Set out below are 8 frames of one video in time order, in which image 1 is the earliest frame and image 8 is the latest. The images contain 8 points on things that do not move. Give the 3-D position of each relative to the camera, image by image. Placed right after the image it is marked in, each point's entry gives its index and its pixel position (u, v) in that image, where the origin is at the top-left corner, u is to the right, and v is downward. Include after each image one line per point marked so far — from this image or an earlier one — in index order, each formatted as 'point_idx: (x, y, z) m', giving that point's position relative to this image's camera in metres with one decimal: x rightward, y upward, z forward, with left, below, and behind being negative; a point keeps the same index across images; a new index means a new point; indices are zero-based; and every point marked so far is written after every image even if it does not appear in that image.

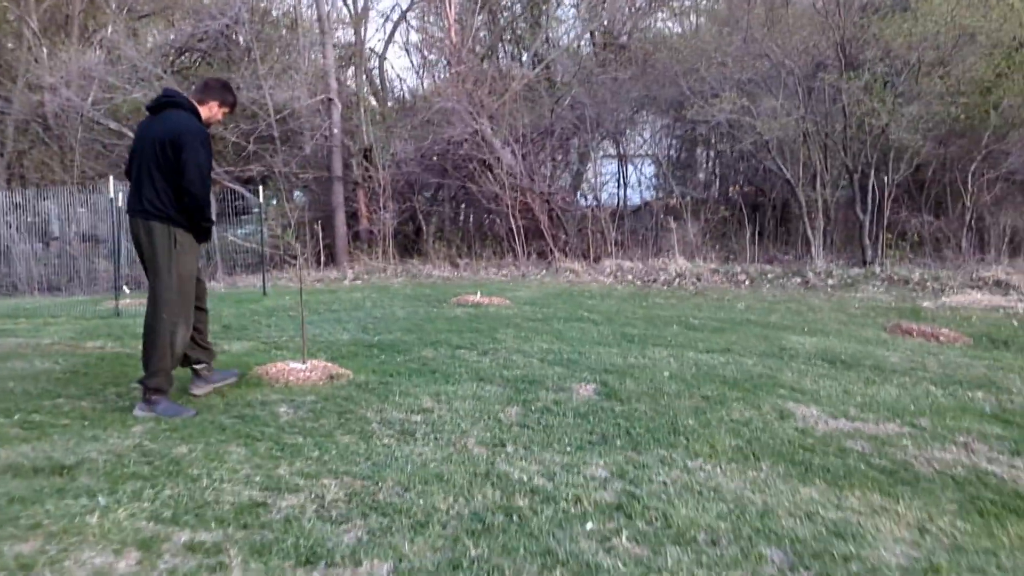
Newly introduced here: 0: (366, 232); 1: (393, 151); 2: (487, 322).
0: (-3.1, +1.1, +17.9) m
1: (-2.5, +2.8, +17.6) m
2: (-0.3, -0.4, +9.4) m
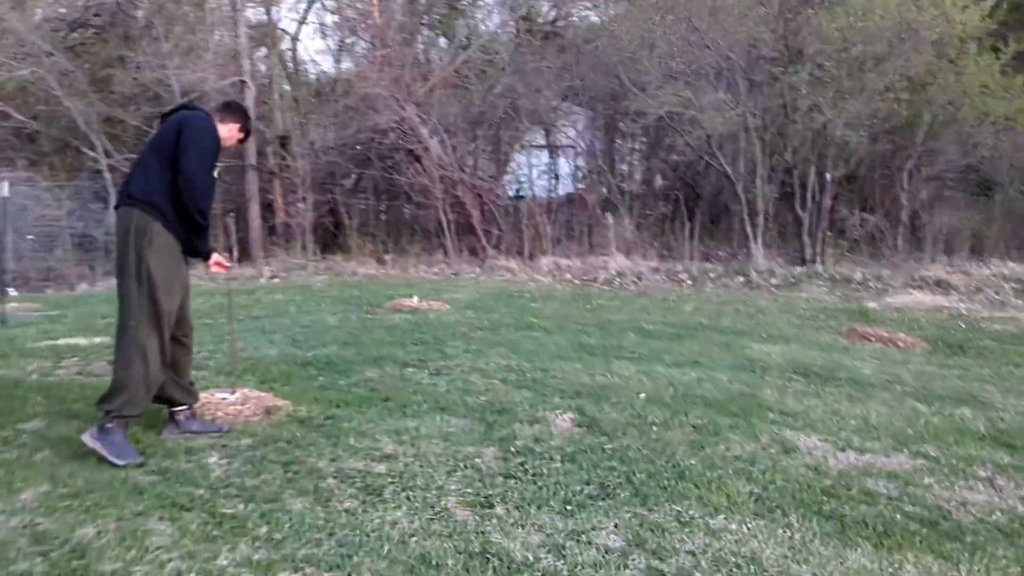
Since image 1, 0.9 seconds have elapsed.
0: (-4.5, +1.2, +16.7) m
1: (-3.9, +2.9, +16.4) m
2: (-0.8, -0.4, +8.6) m
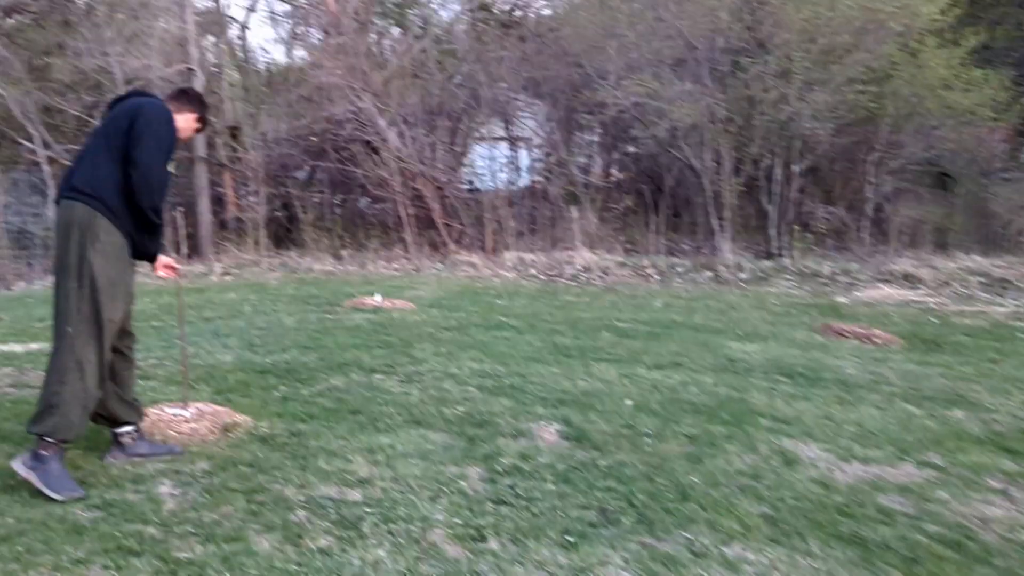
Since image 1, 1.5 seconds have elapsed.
0: (-5.3, +1.3, +16.0) m
1: (-4.6, +3.0, +15.8) m
2: (-1.1, -0.4, +8.1) m
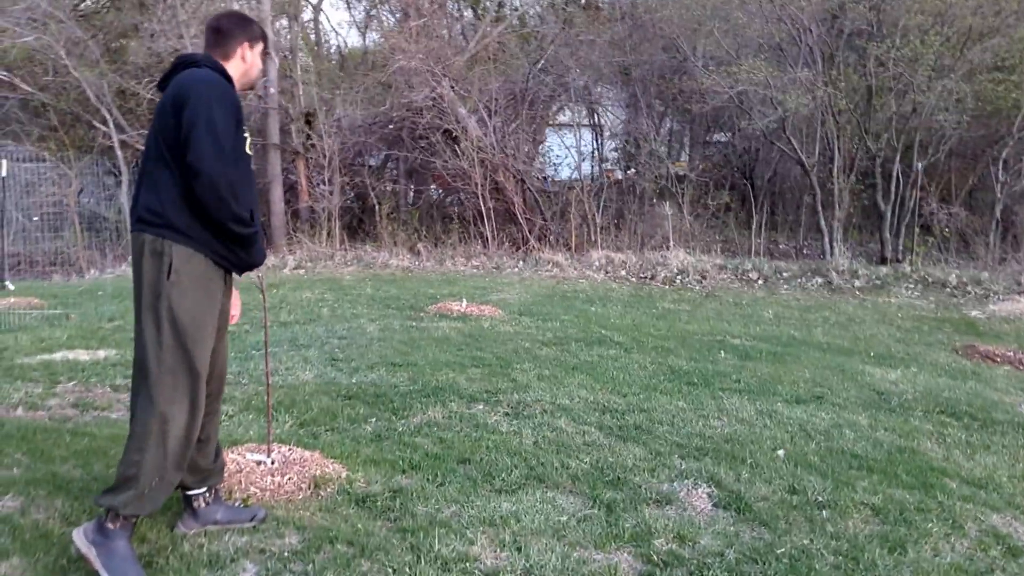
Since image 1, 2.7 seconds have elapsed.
0: (-3.7, +1.4, +15.5) m
1: (-3.1, +3.1, +15.1) m
2: (-0.2, -0.5, +7.3) m
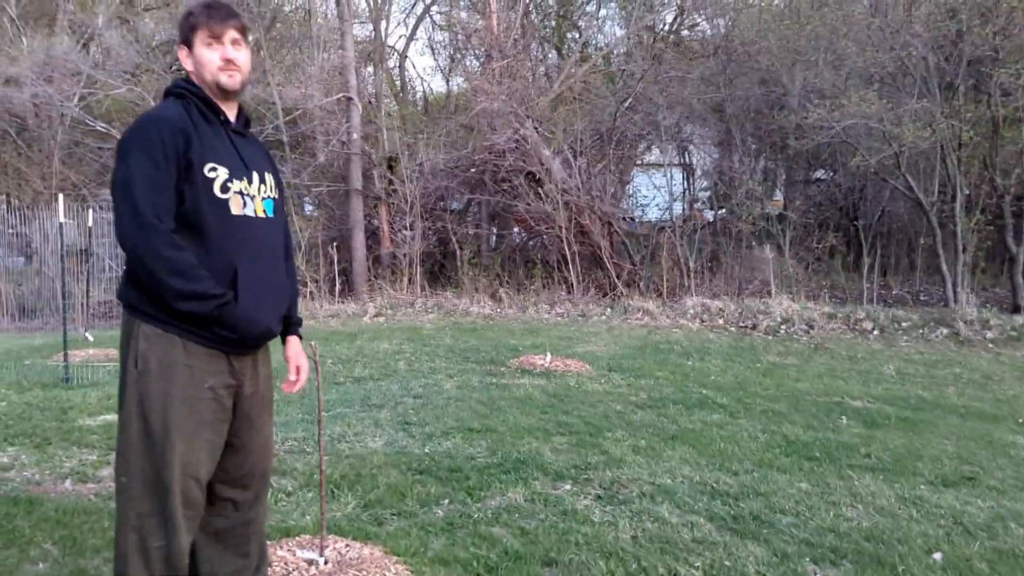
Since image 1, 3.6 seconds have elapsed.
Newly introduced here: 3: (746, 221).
0: (-2.2, +0.5, +15.1) m
1: (-1.6, +2.2, +14.8) m
2: (+0.5, -1.0, +6.6) m
3: (+3.8, +1.1, +13.7) m
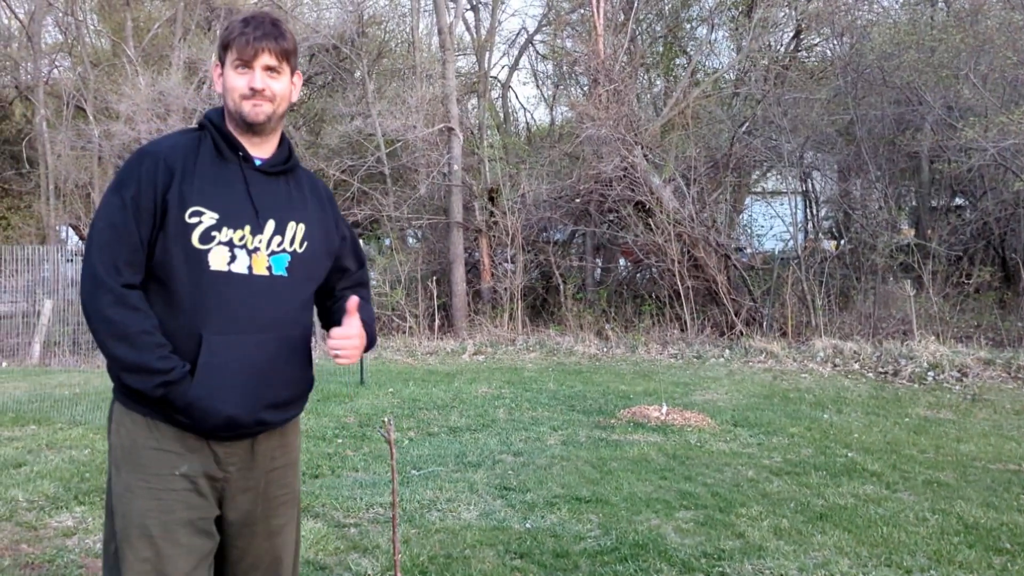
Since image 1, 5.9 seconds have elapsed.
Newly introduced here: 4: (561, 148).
0: (-0.4, -0.1, +14.5) m
1: (+0.2, +1.6, +14.2) m
2: (+1.3, -1.3, +5.7) m
3: (+5.4, +0.5, +12.4) m
4: (+0.8, +2.4, +14.3) m
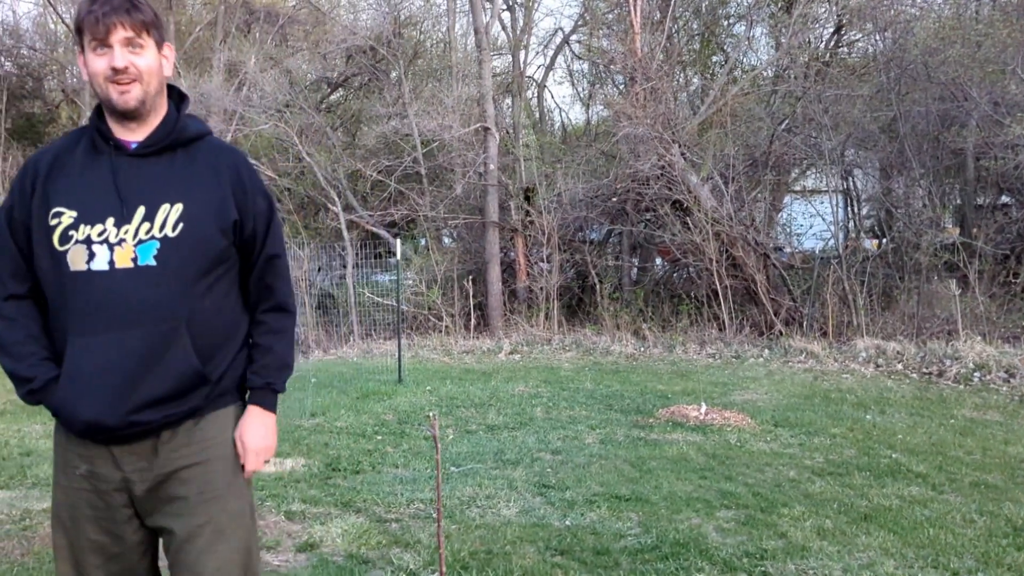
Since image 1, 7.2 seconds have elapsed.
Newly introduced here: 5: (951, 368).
0: (+0.2, -0.1, +14.6) m
1: (+0.8, +1.6, +14.2) m
2: (+1.5, -1.3, +5.6) m
3: (+5.9, +0.5, +12.2) m
4: (+1.4, +2.4, +14.3) m
5: (+5.0, -0.9, +9.6) m
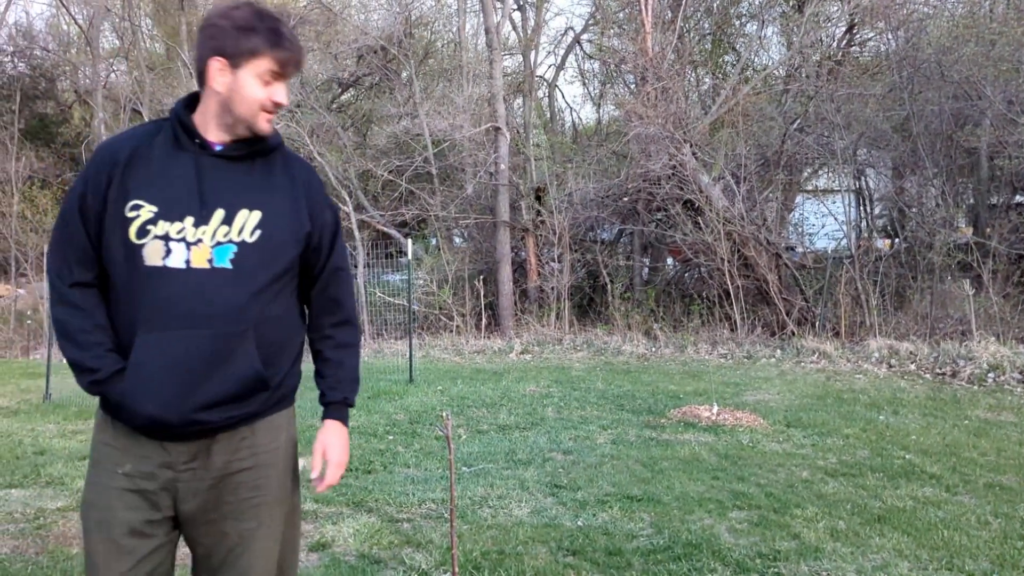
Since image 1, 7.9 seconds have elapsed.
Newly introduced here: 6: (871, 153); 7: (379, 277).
0: (+0.4, -0.1, +14.6) m
1: (+1.0, +1.6, +14.2) m
2: (+1.6, -1.3, +5.6) m
3: (+6.1, +0.5, +12.1) m
4: (+1.6, +2.4, +14.2) m
5: (+5.1, -0.9, +9.5) m
6: (+5.3, +2.0, +12.5) m
7: (-2.1, +0.2, +13.3) m
